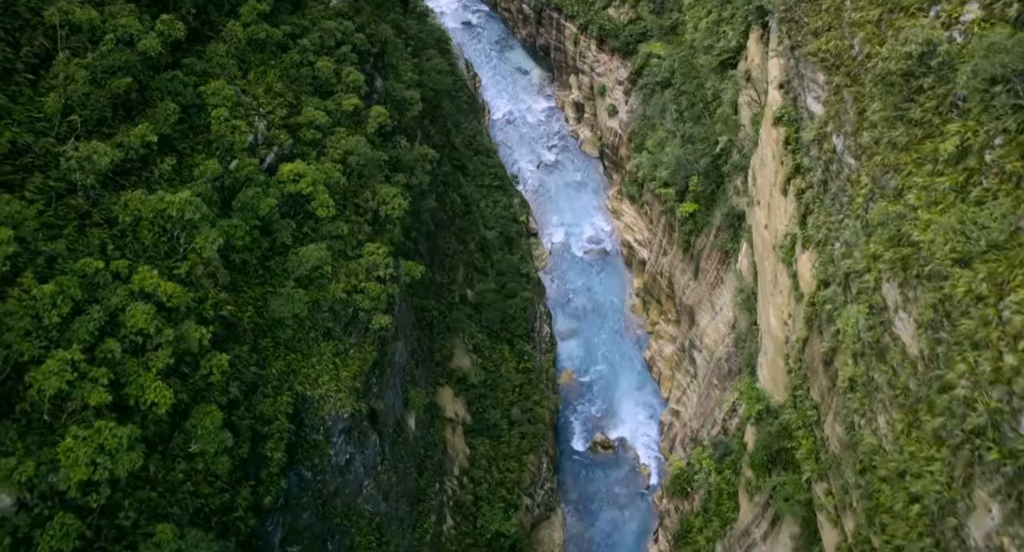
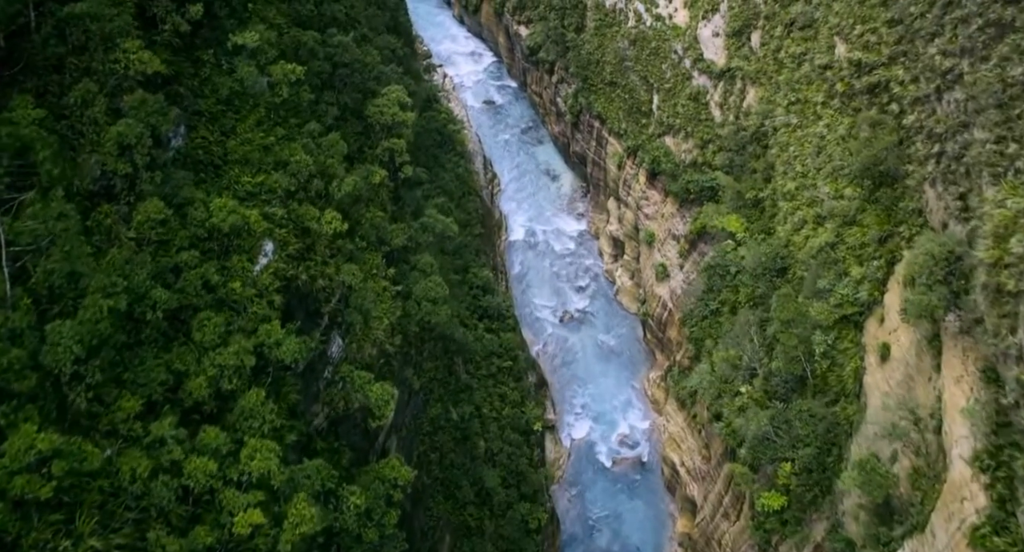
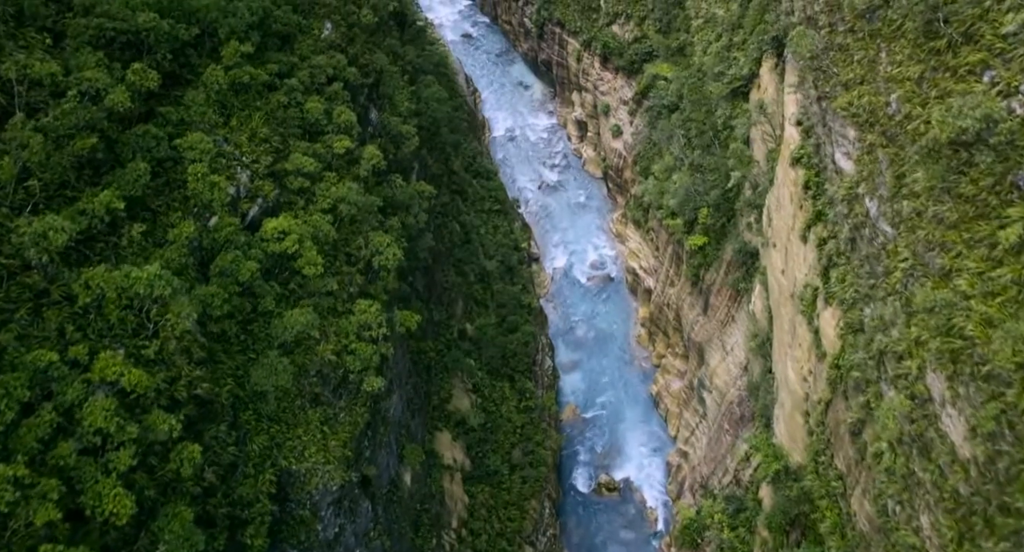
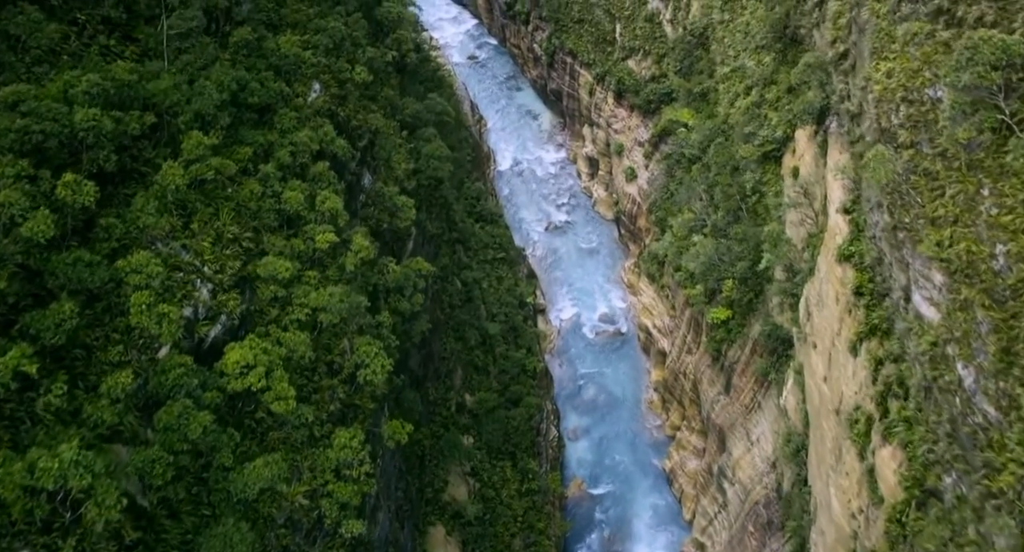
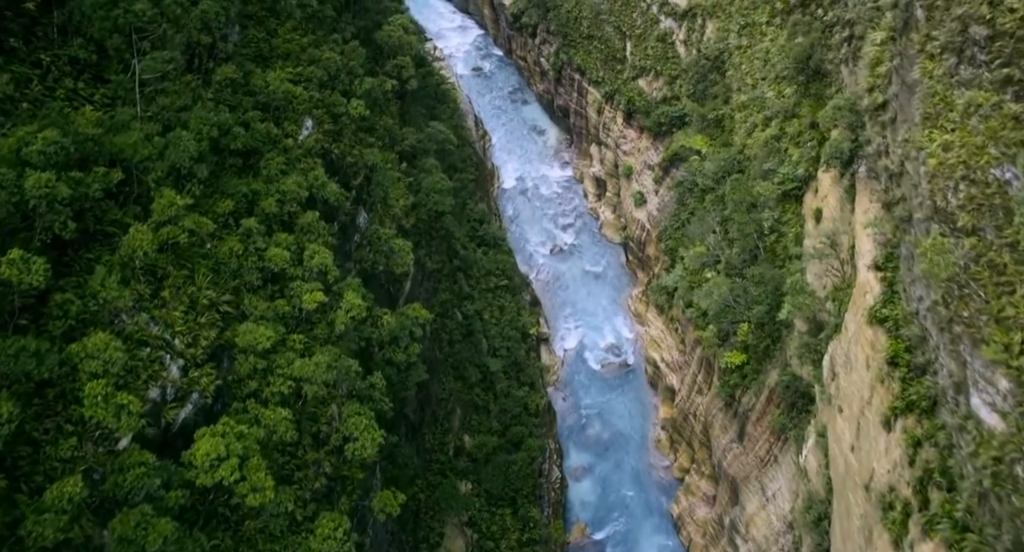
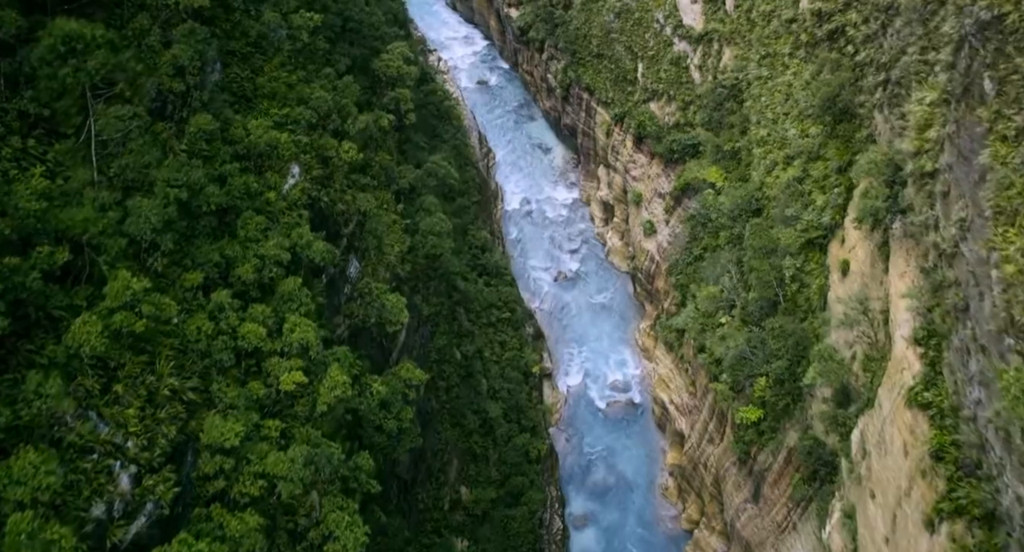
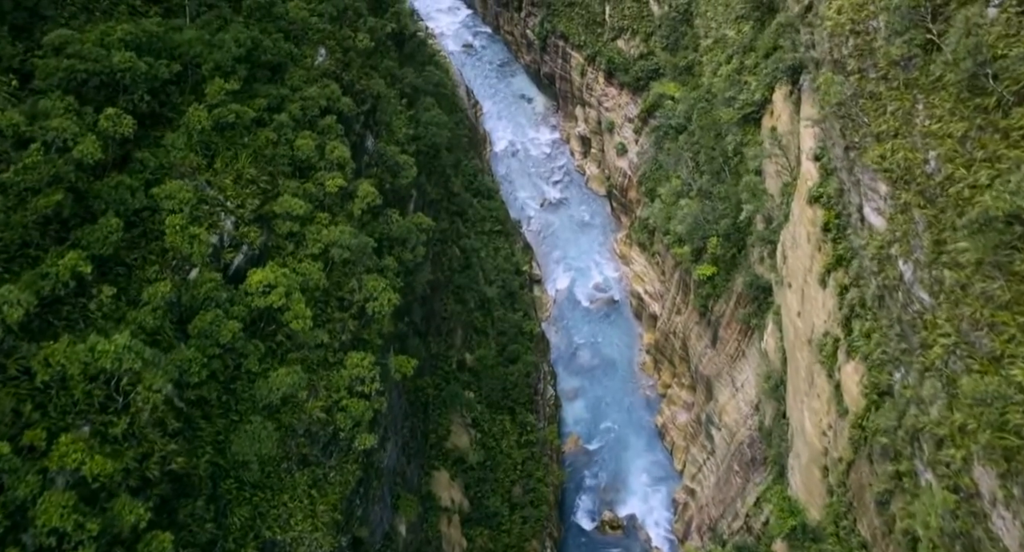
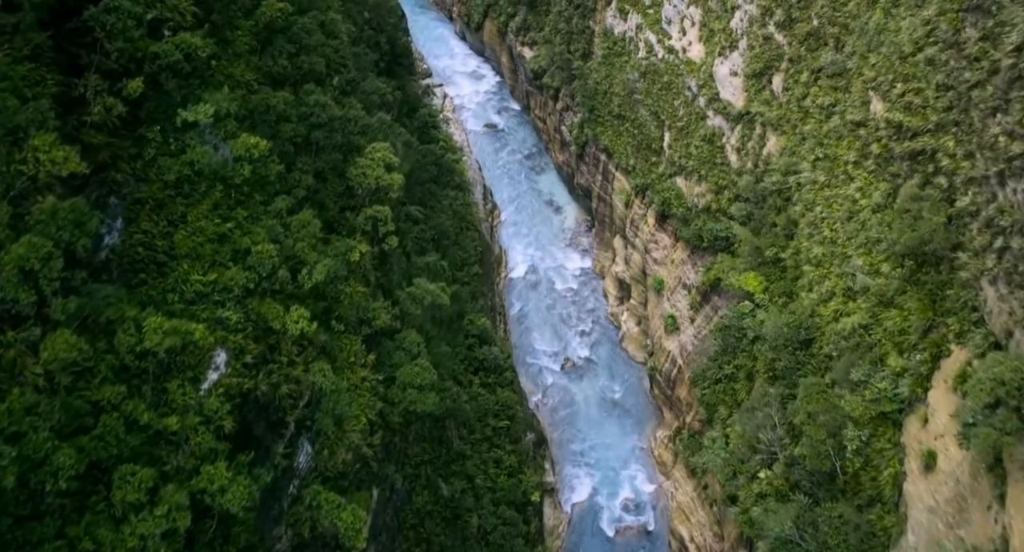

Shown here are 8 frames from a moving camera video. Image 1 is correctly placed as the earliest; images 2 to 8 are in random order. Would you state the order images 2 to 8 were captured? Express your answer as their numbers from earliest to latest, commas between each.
3, 7, 4, 5, 6, 2, 8
